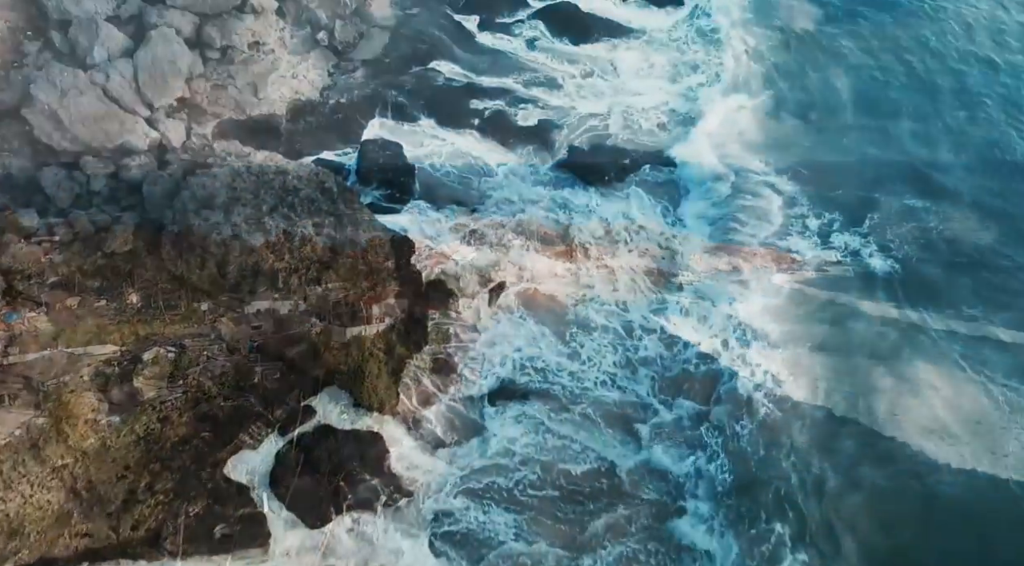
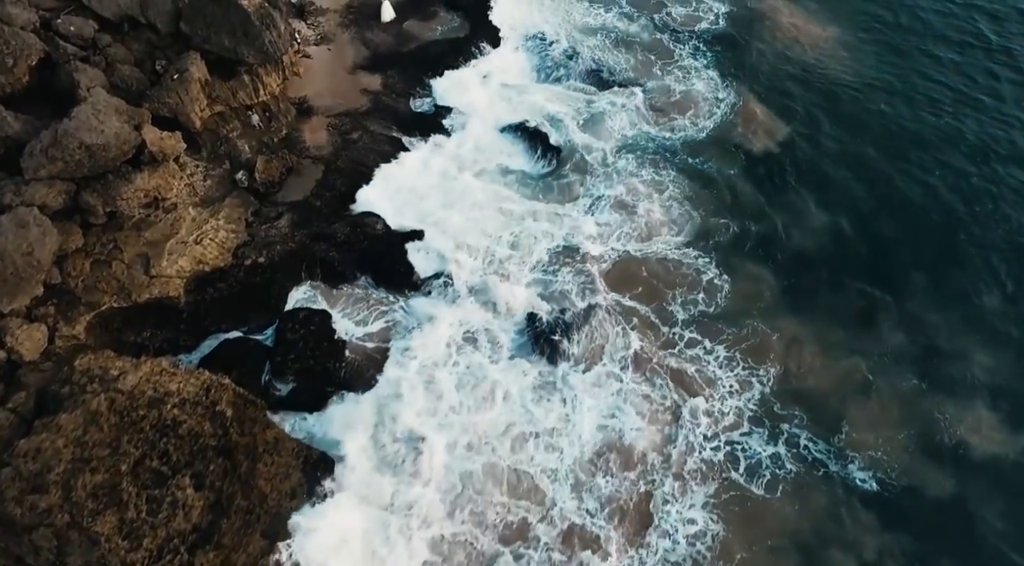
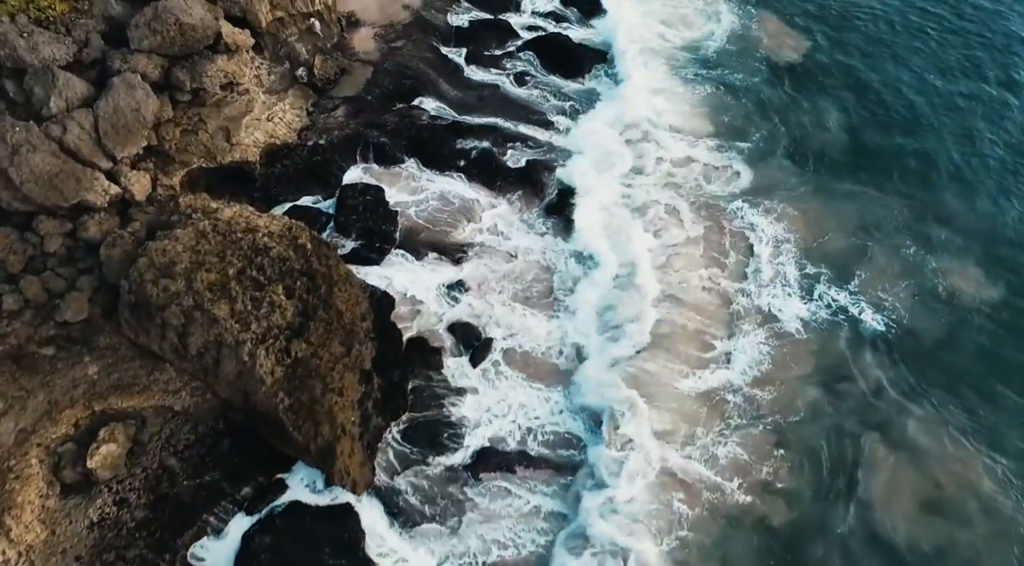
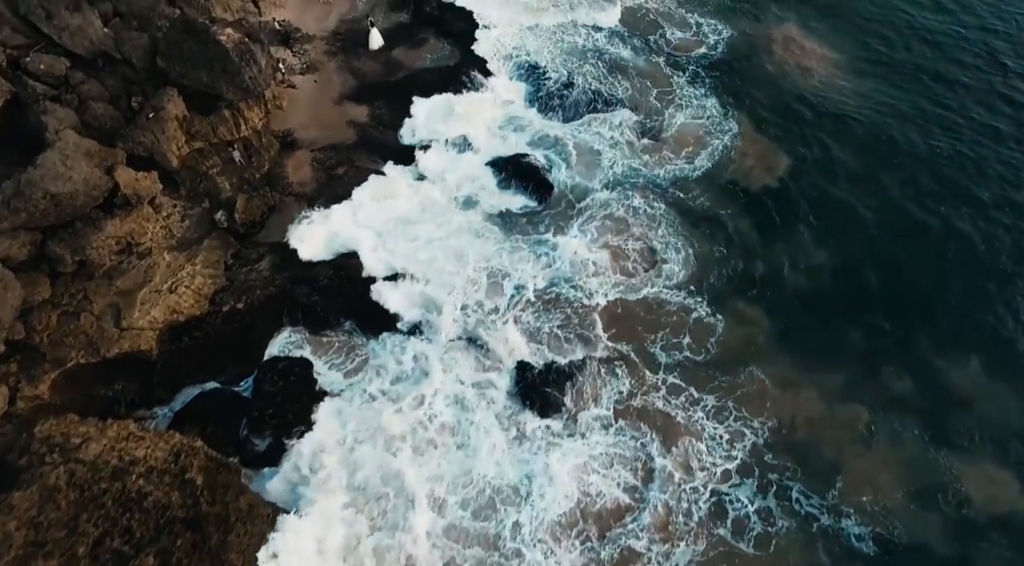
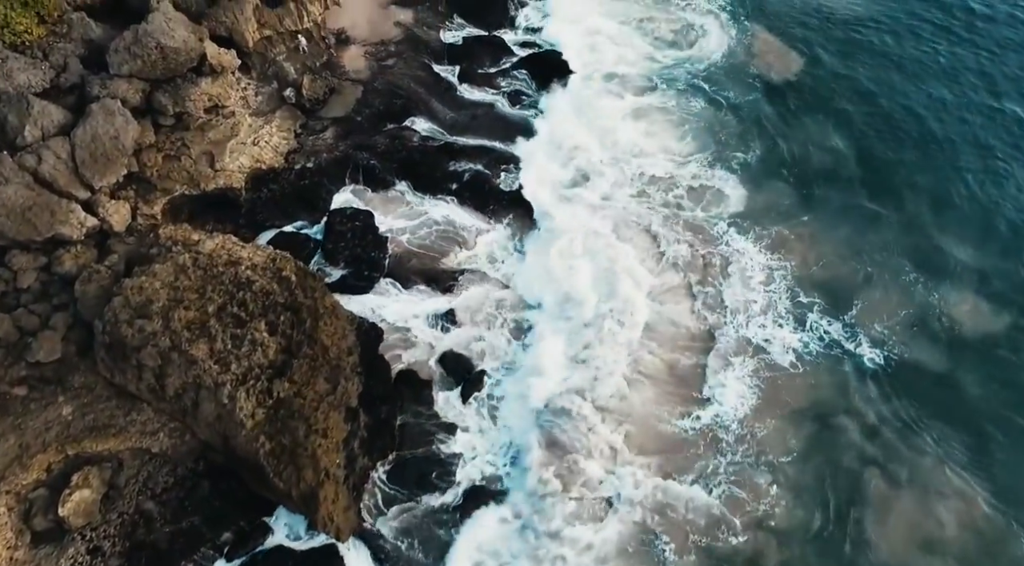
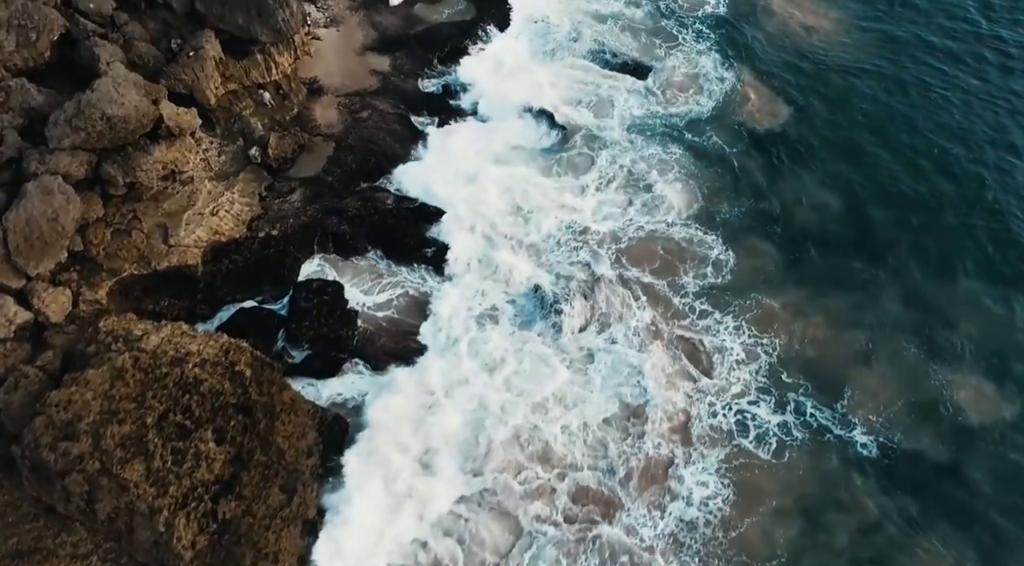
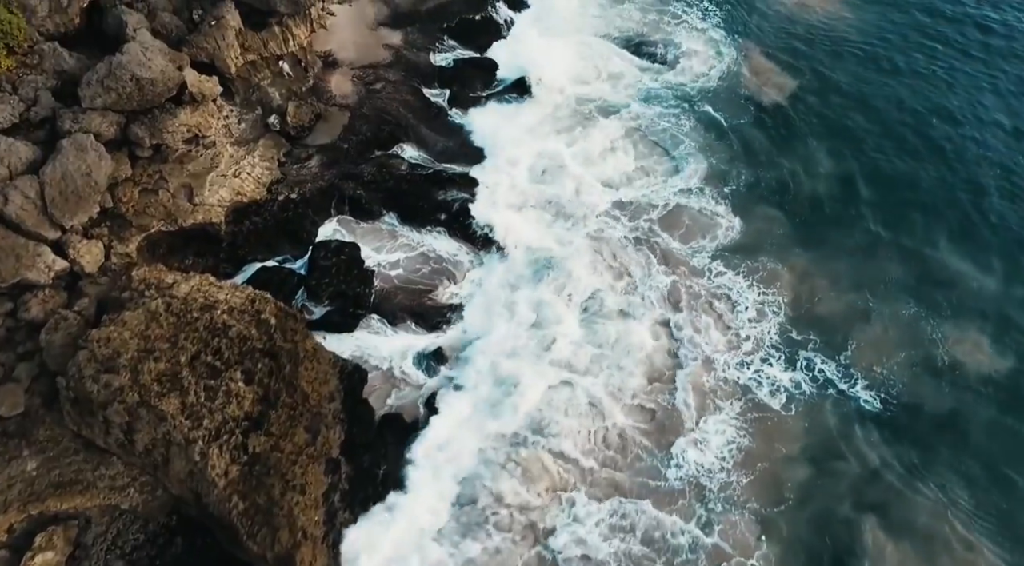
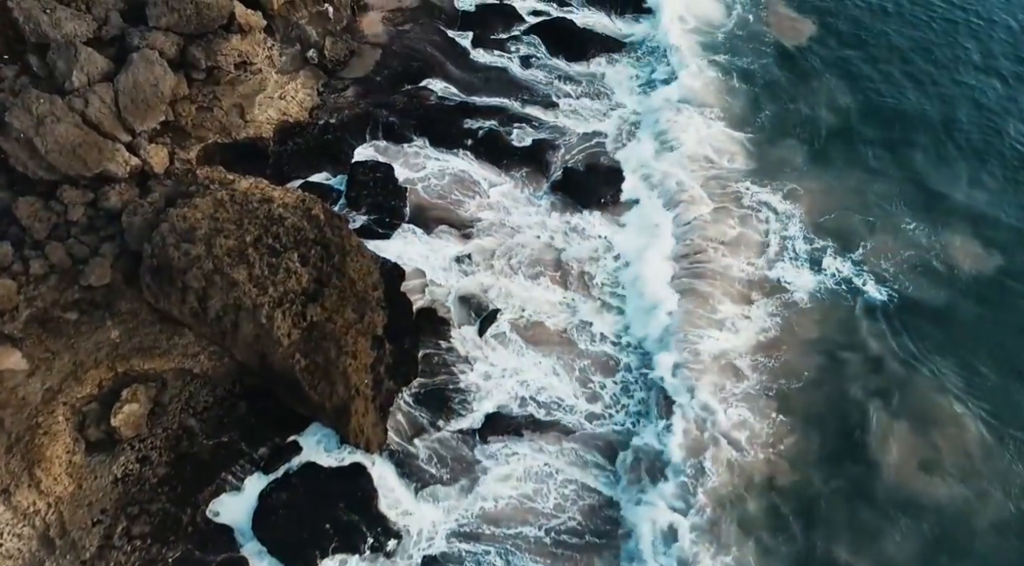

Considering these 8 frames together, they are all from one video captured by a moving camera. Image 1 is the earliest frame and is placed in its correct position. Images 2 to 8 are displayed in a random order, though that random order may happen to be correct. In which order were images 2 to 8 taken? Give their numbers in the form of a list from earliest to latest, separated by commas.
8, 3, 5, 7, 6, 2, 4
